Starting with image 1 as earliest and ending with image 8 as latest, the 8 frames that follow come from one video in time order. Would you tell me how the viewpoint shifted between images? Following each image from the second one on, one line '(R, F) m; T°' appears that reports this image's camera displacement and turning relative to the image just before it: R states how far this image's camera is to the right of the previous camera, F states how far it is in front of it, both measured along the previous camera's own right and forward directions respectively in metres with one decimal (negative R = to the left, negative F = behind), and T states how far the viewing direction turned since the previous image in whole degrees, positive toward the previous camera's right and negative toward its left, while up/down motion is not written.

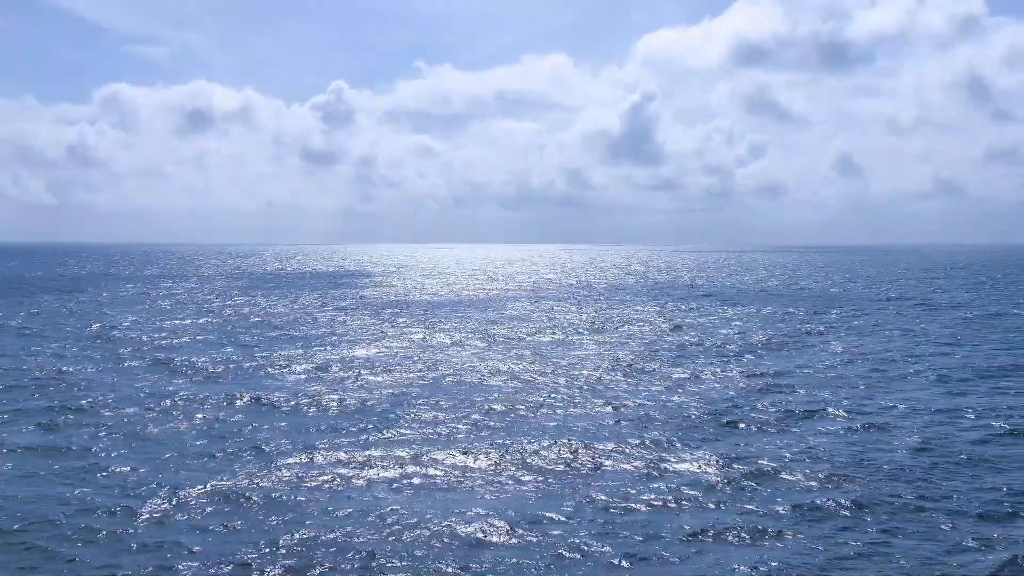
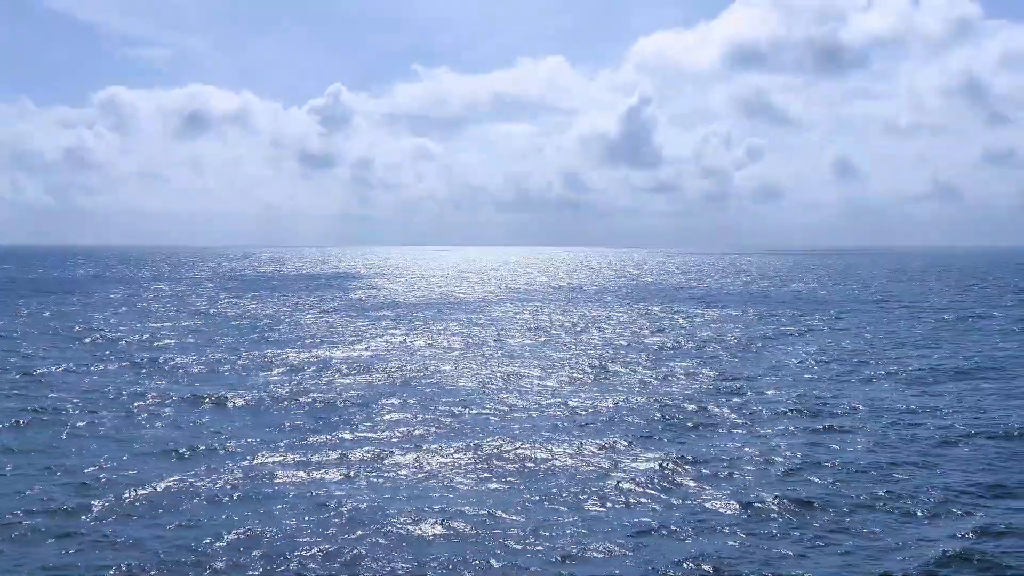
(+1.3, -0.2) m; 0°
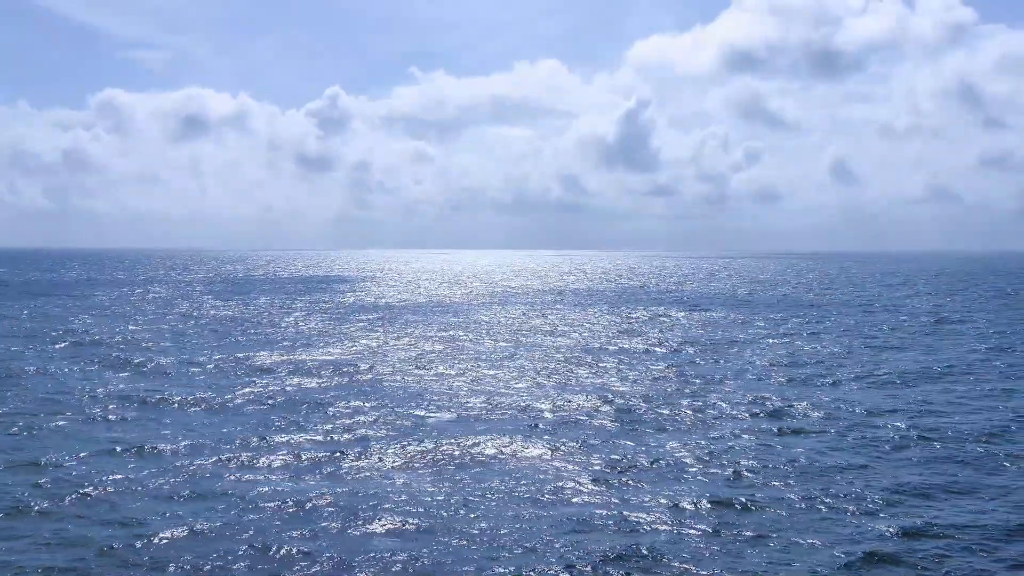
(+1.5, -0.4) m; 0°
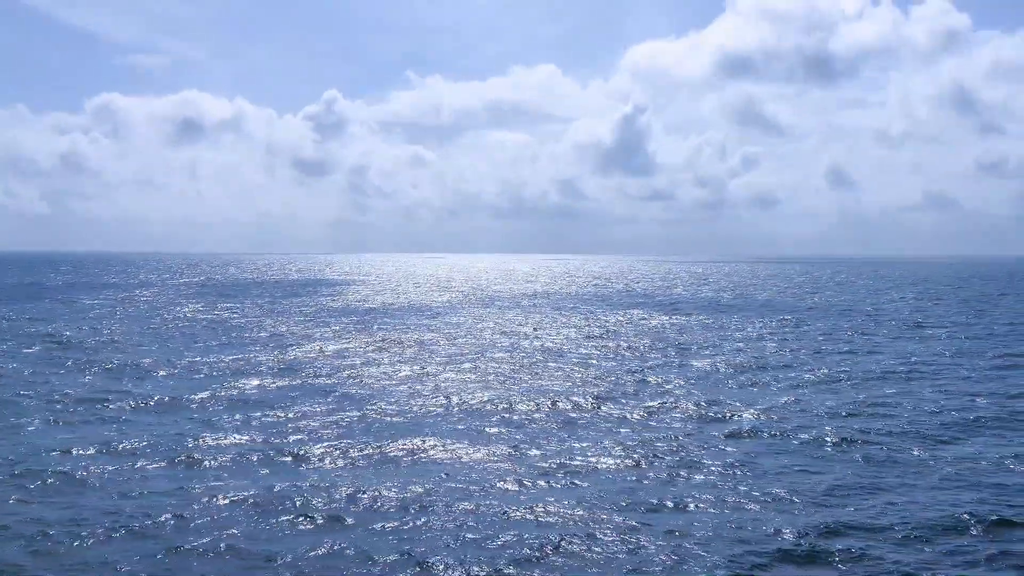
(+1.9, -0.5) m; 0°
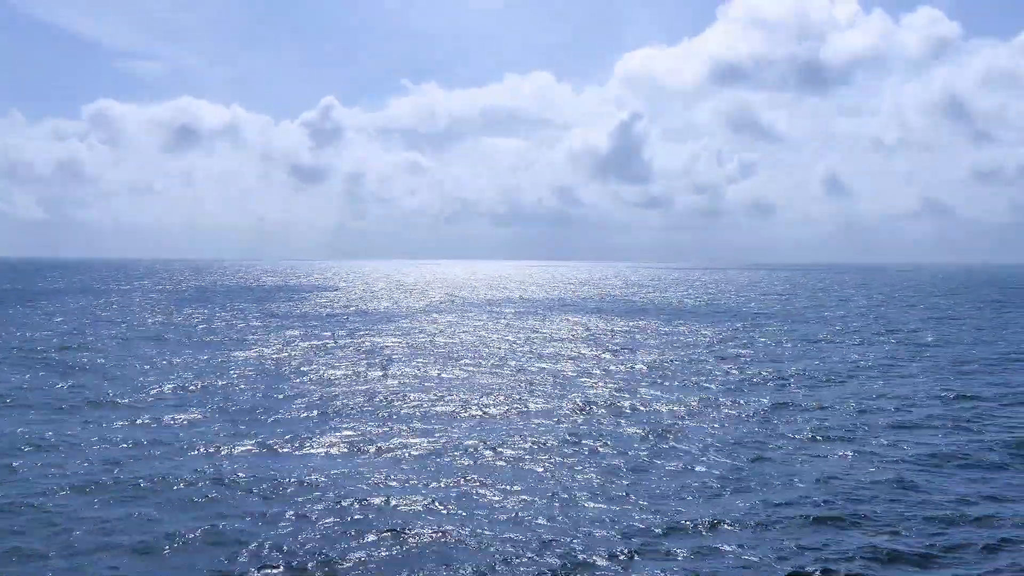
(+3.1, -0.4) m; 0°
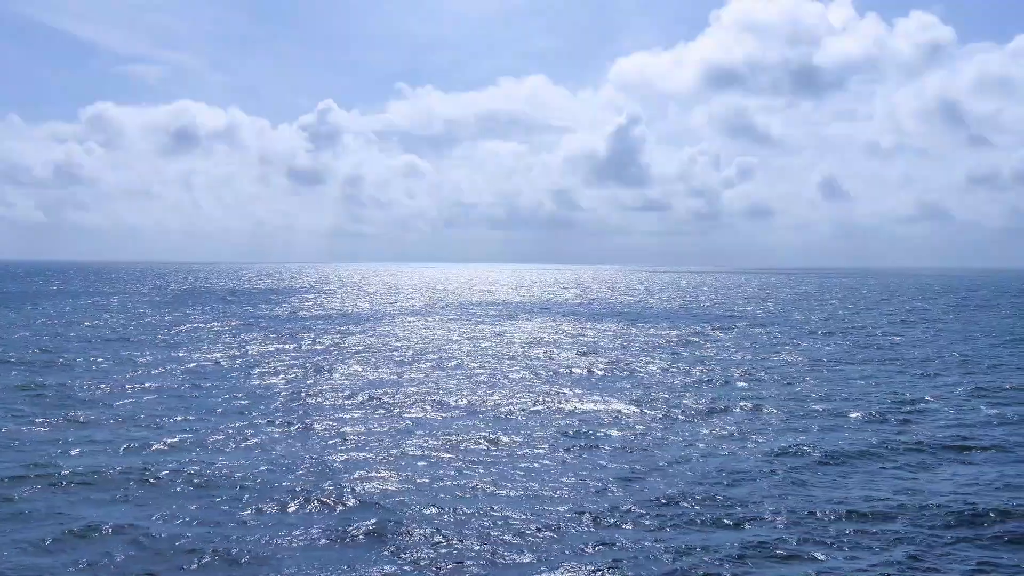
(+1.8, -0.1) m; 0°
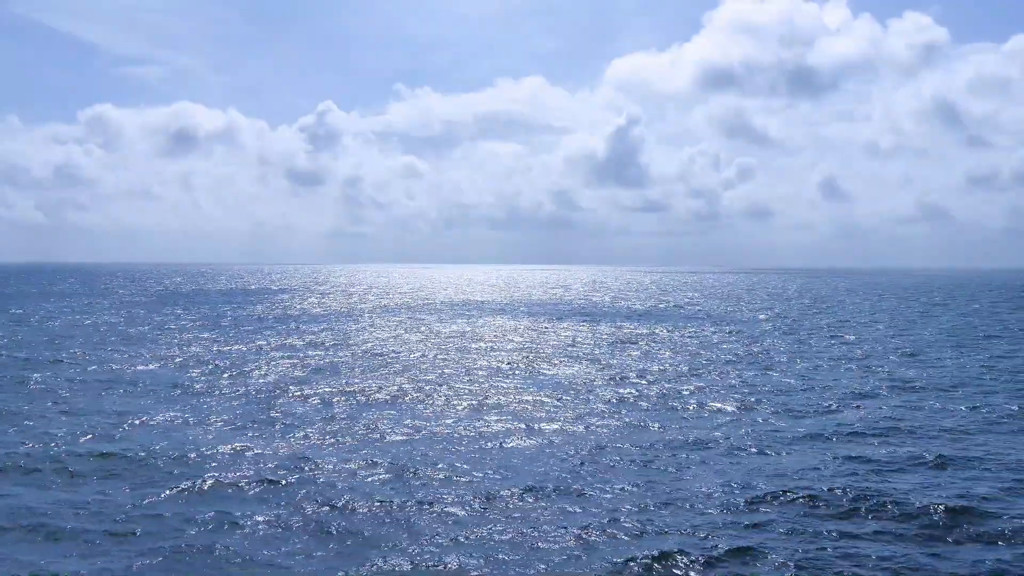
(+1.7, -0.1) m; 0°
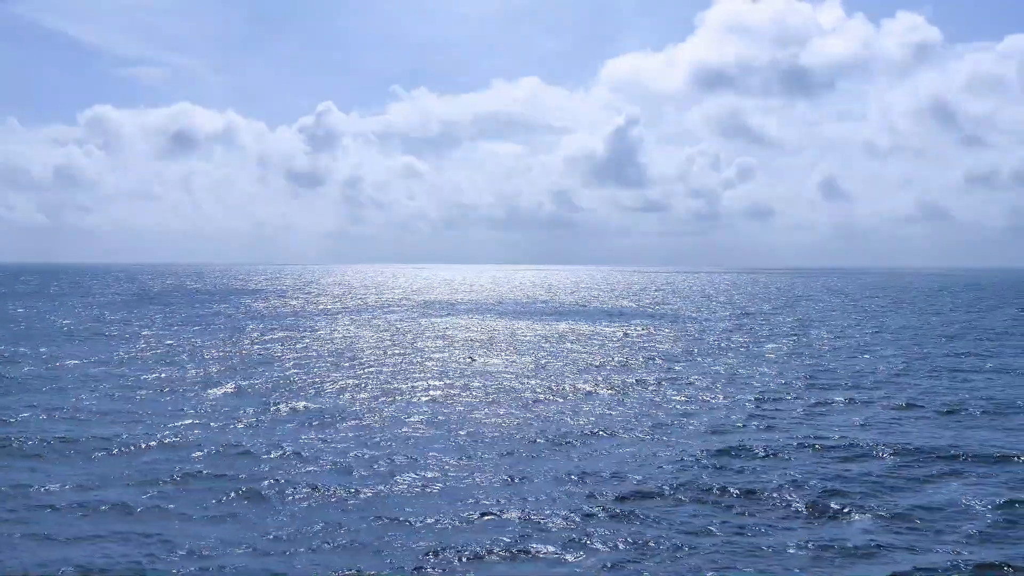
(+1.3, -0.1) m; 0°
